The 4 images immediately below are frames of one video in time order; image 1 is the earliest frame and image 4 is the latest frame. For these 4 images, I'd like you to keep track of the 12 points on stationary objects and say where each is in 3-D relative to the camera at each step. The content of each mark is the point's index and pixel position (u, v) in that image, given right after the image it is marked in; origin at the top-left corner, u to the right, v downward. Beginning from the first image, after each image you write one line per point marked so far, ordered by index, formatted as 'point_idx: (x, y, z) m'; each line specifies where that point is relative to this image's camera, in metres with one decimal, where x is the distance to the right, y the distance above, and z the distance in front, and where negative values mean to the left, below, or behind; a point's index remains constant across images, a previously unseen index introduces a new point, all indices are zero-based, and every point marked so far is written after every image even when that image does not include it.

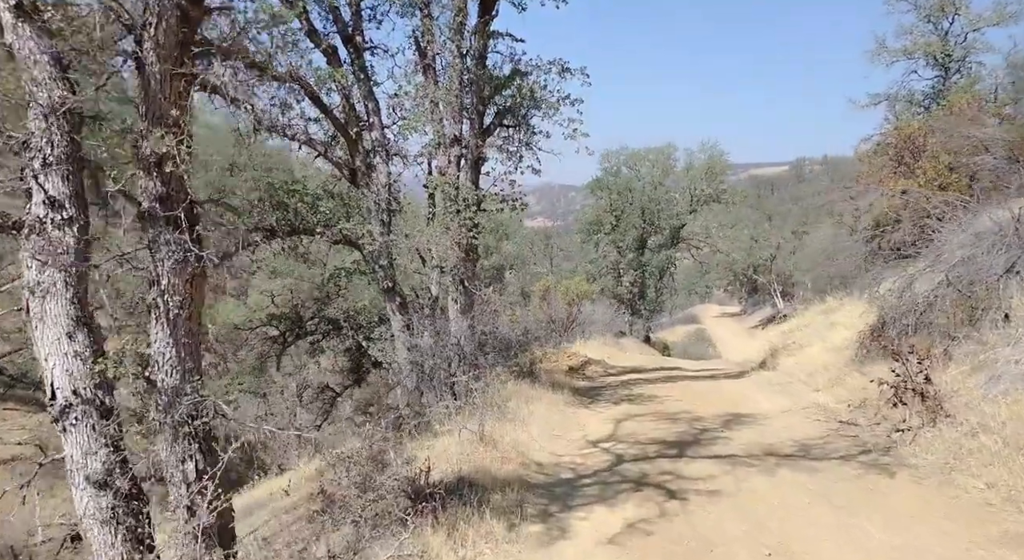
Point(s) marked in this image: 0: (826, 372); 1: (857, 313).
0: (+5.2, -1.5, +13.3) m
1: (+7.5, -0.7, +17.4) m
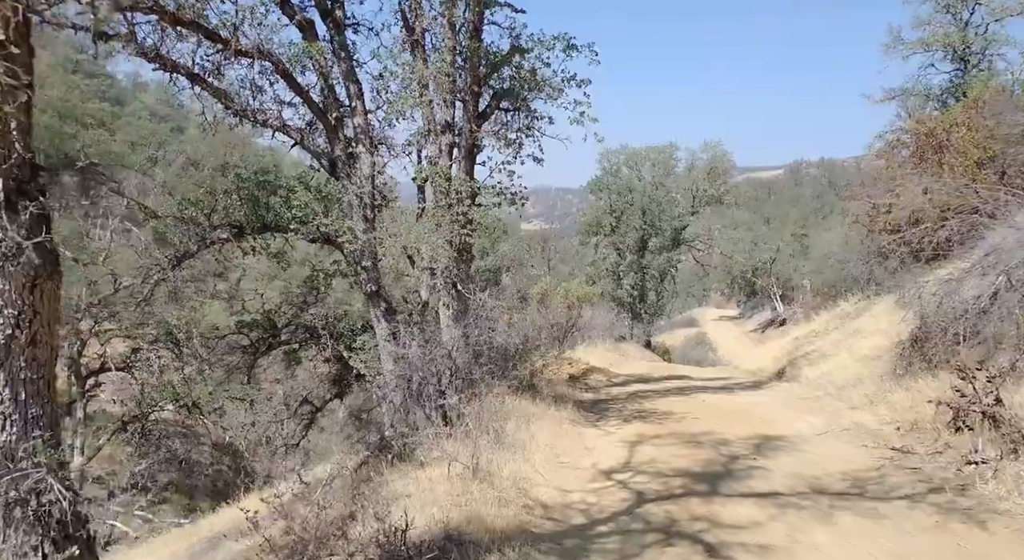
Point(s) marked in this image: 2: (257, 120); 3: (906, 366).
0: (+5.2, -1.6, +12.0) m
1: (+7.5, -0.8, +16.1) m
2: (-3.6, +2.2, +11.1) m
3: (+5.7, -1.2, +11.5) m
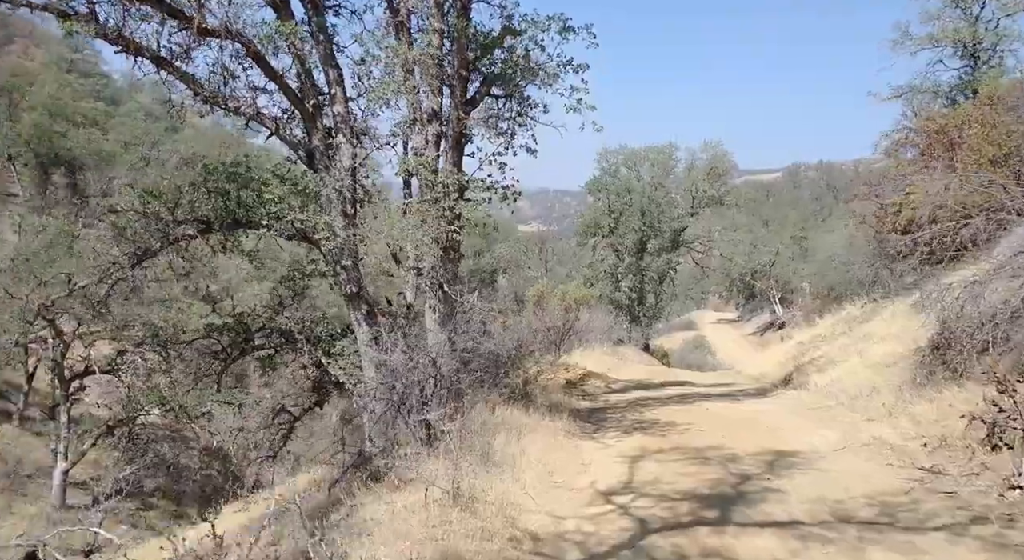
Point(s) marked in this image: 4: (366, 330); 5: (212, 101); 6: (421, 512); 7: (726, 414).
0: (+5.1, -1.6, +11.2) m
1: (+7.4, -0.8, +15.3) m
2: (-3.7, +2.2, +10.3) m
3: (+5.6, -1.3, +10.7) m
4: (-1.9, -0.7, +10.5) m
5: (-3.8, +2.3, +10.2) m
6: (-0.7, -1.8, +6.2) m
7: (+3.3, -2.1, +12.2) m
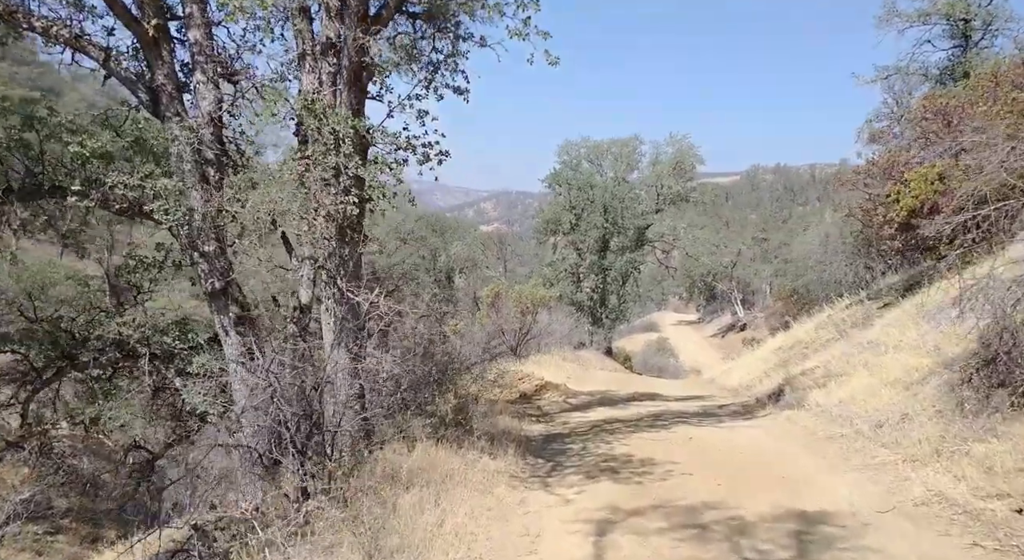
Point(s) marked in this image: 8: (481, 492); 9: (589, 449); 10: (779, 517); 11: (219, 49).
0: (+4.3, -1.6, +8.6) m
1: (+6.4, -0.8, +12.8) m
2: (-4.4, +2.3, +7.4) m
3: (+4.8, -1.2, +8.2) m
4: (-2.7, -0.6, +7.7) m
5: (-4.5, +2.4, +7.2) m
6: (-1.2, -1.7, +3.4) m
7: (+2.4, -2.0, +9.6) m
8: (-0.3, -1.9, +7.2) m
9: (+0.9, -2.1, +9.6) m
10: (+2.1, -1.9, +6.3) m
11: (-2.9, +2.3, +7.8) m
